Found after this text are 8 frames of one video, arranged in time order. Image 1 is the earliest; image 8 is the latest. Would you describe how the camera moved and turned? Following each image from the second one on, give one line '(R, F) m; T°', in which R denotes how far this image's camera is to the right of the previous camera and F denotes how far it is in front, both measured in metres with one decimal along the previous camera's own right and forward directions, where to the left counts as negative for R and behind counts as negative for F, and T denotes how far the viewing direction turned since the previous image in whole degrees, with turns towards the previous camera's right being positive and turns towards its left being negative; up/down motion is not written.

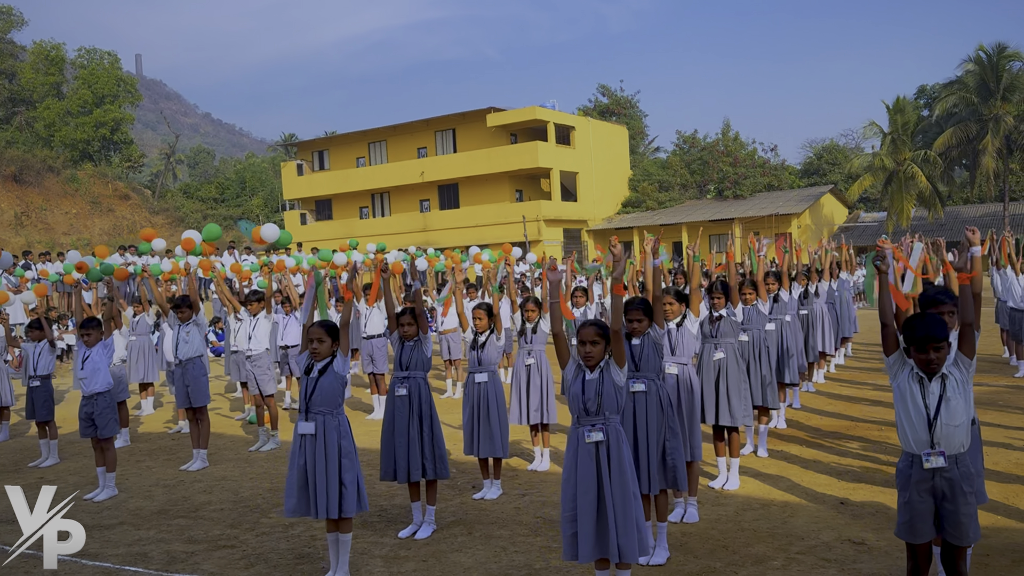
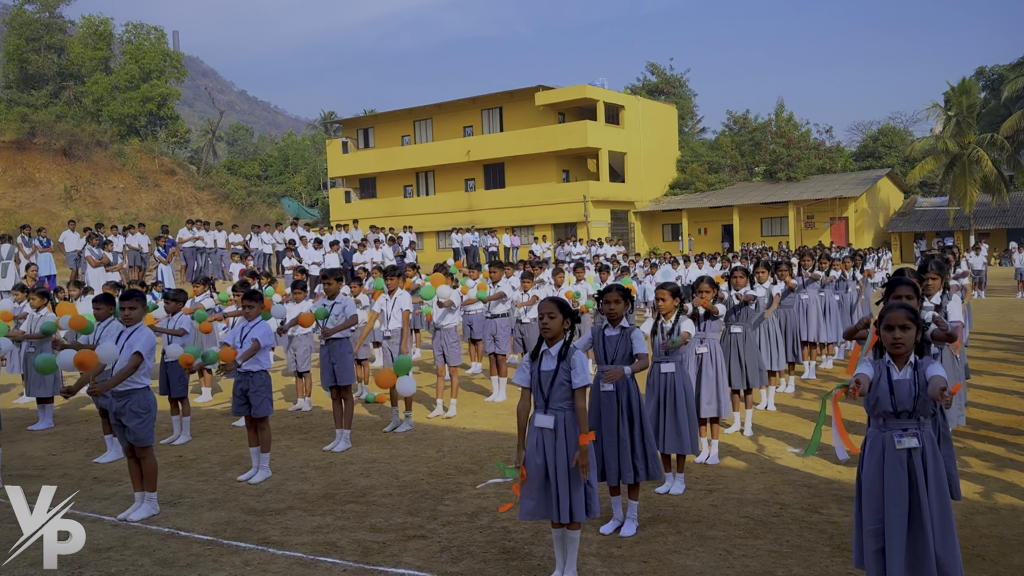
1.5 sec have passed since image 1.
(-1.1, +0.4) m; -2°
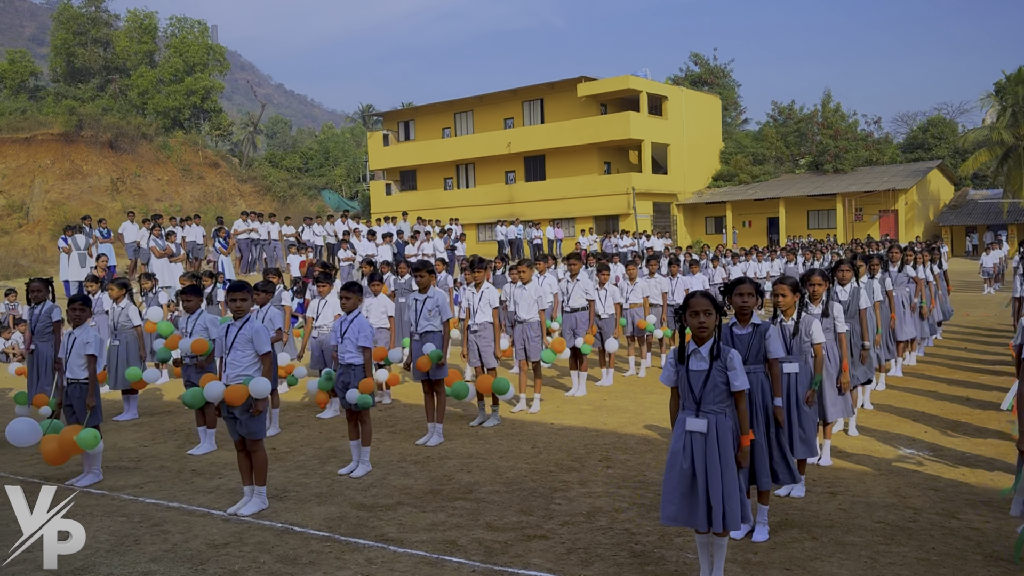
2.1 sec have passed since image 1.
(-0.5, +0.2) m; -2°
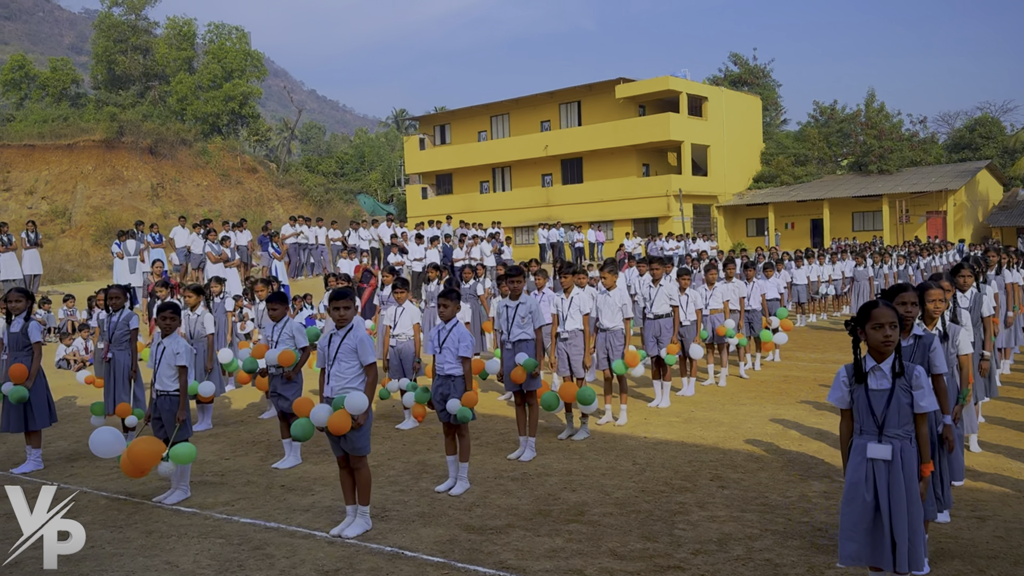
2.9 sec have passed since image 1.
(-0.5, +0.4) m; -2°
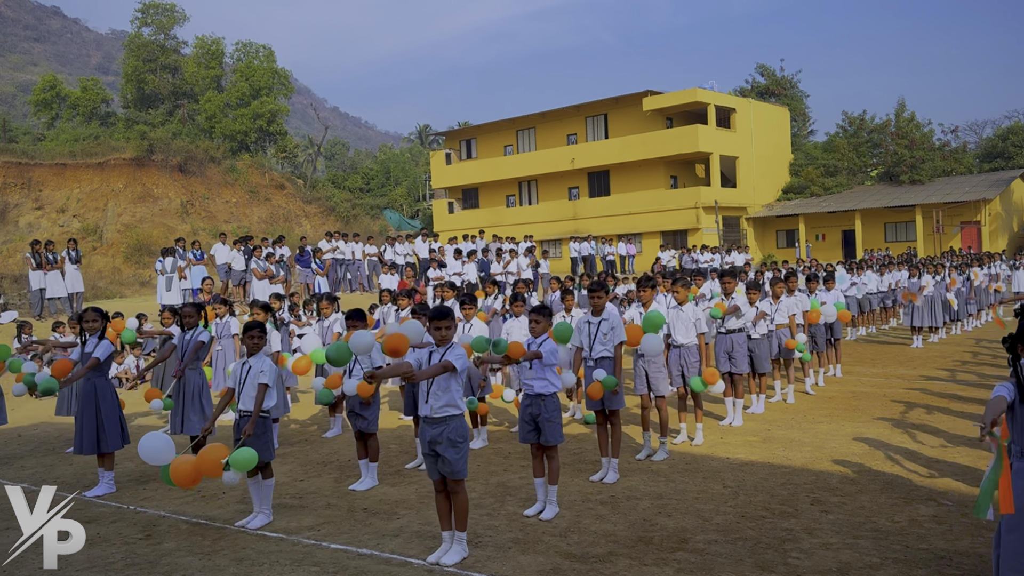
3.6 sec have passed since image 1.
(-0.5, +0.2) m; -1°
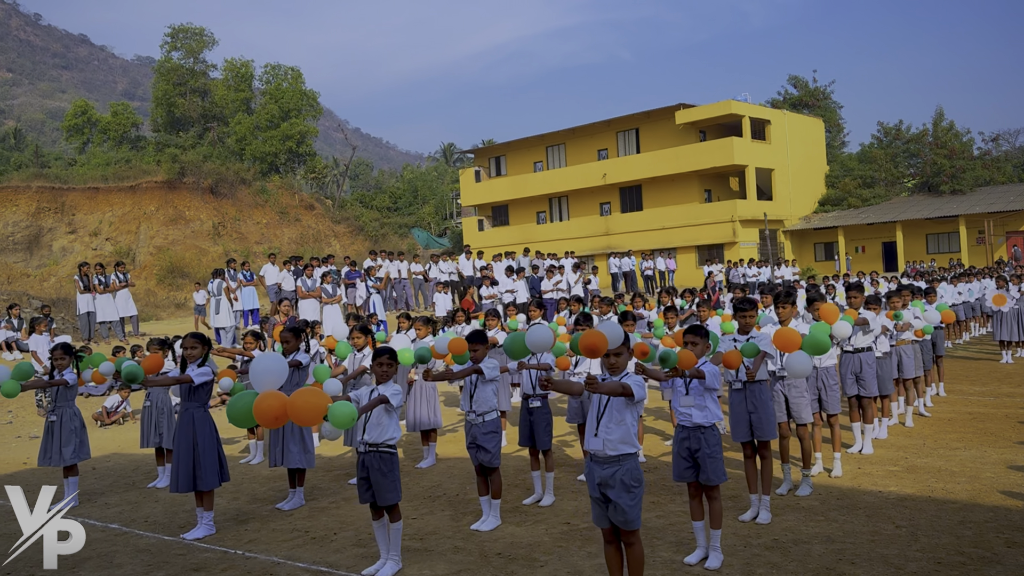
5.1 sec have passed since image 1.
(-0.8, +0.6) m; -1°
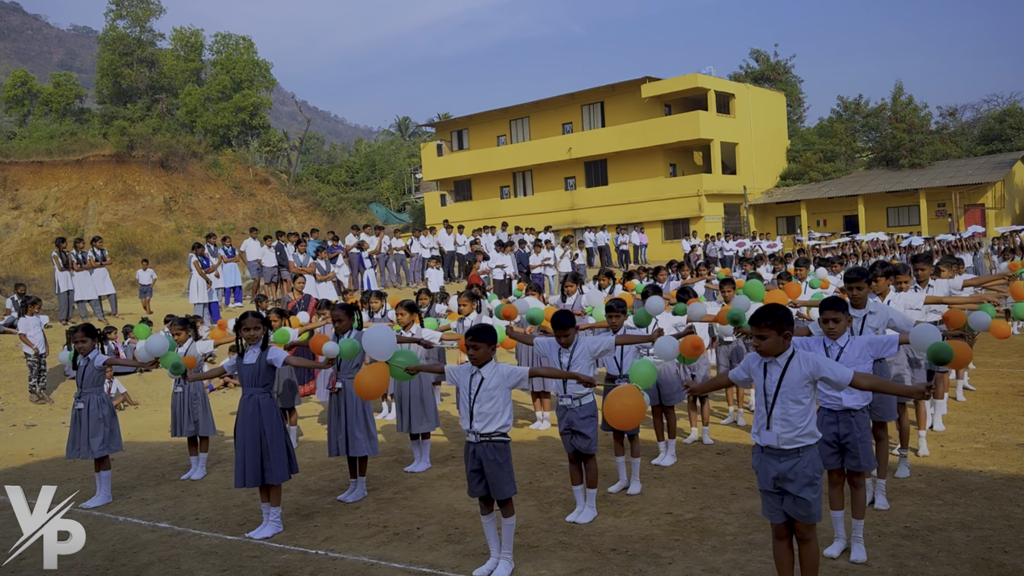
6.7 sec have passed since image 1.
(-1.0, +0.5) m; +3°
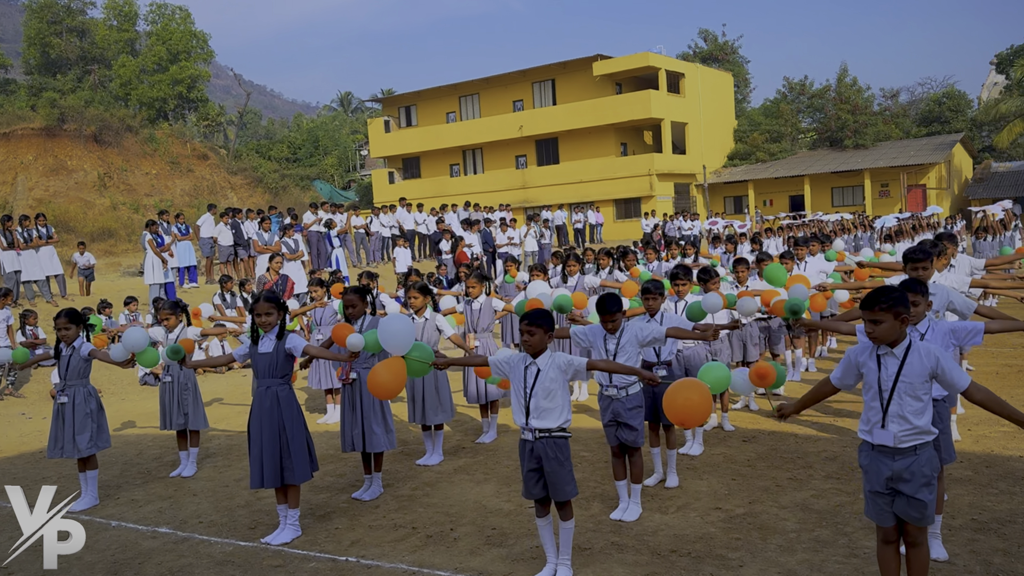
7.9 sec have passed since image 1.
(-0.6, +0.5) m; +4°
